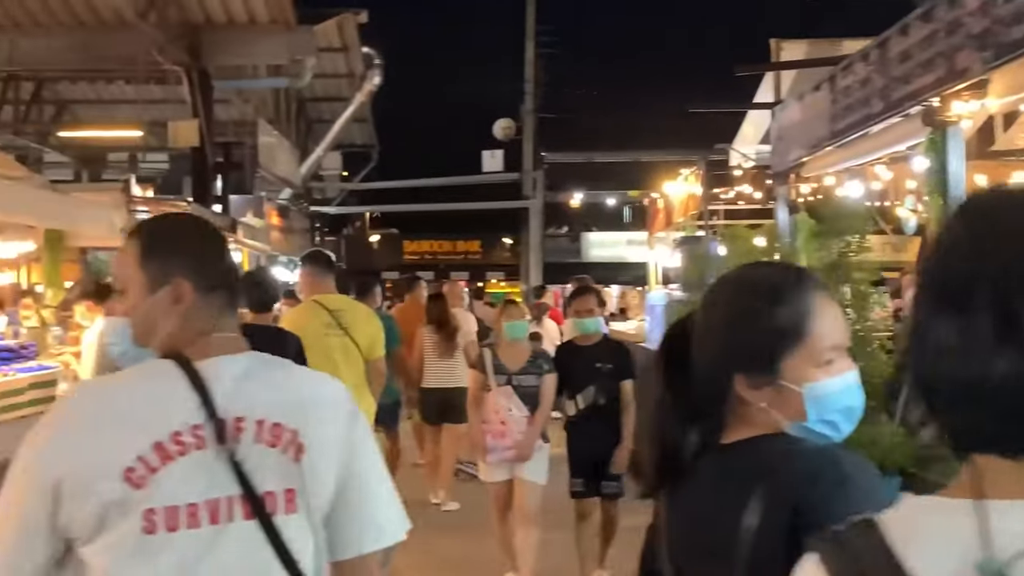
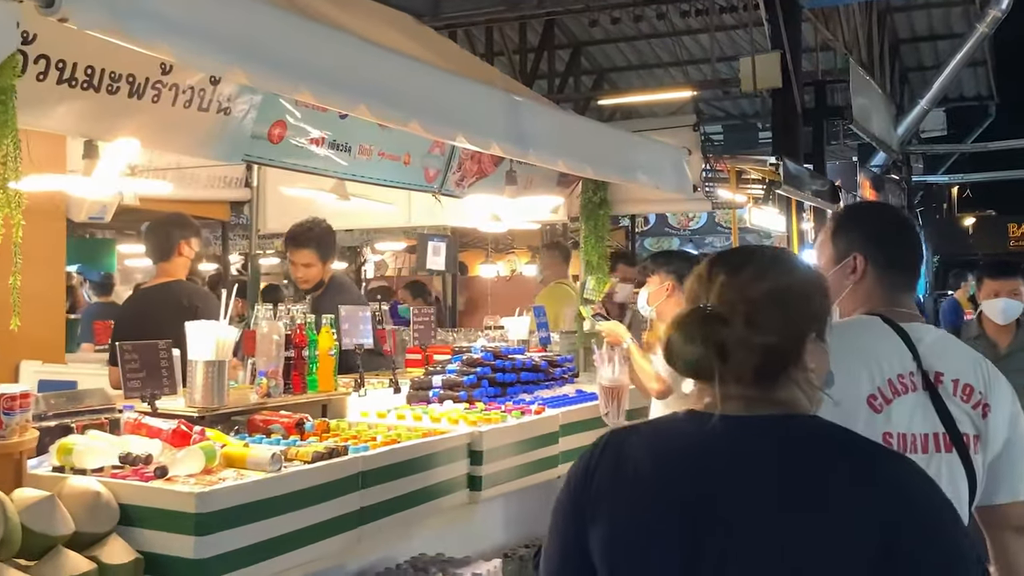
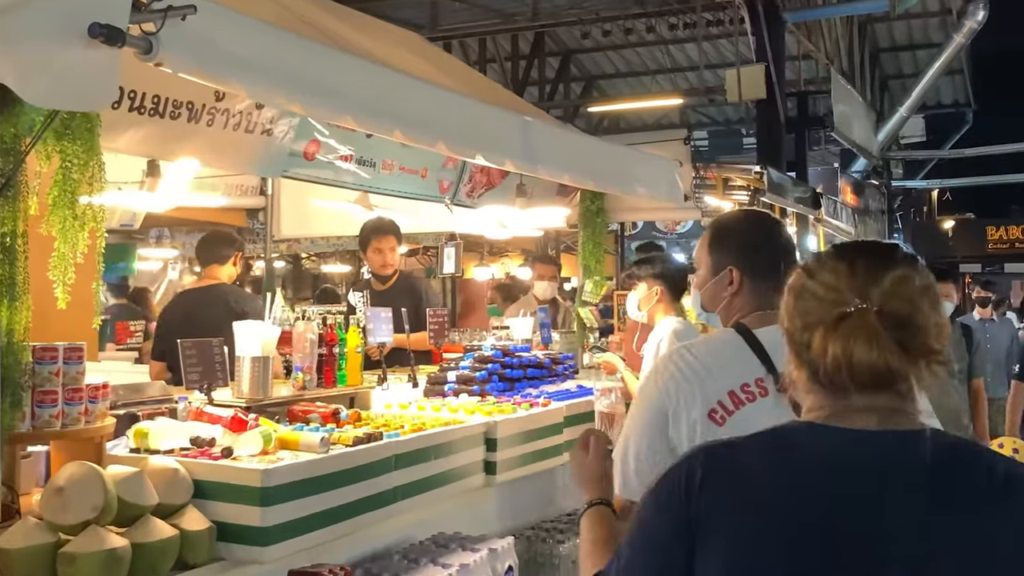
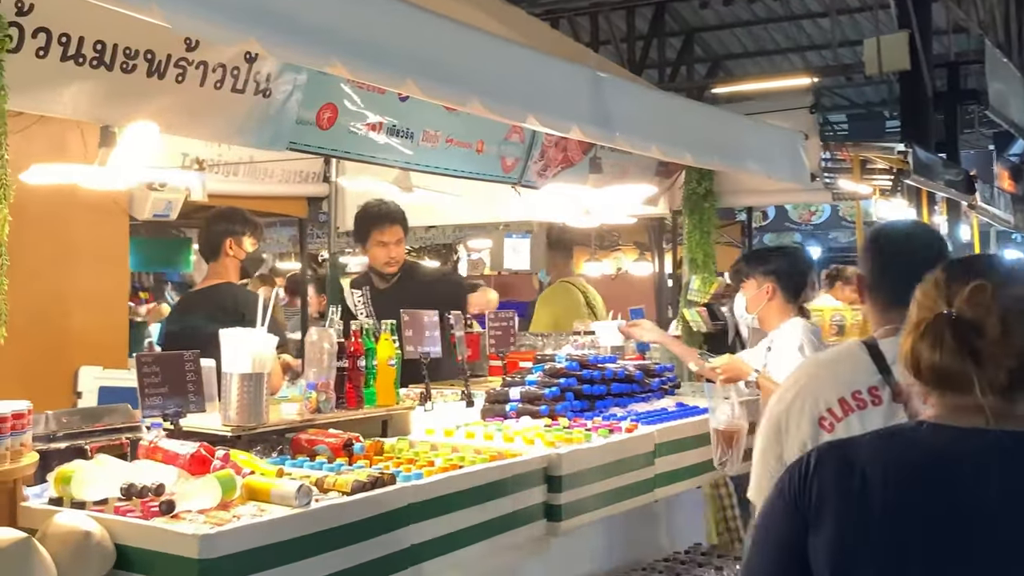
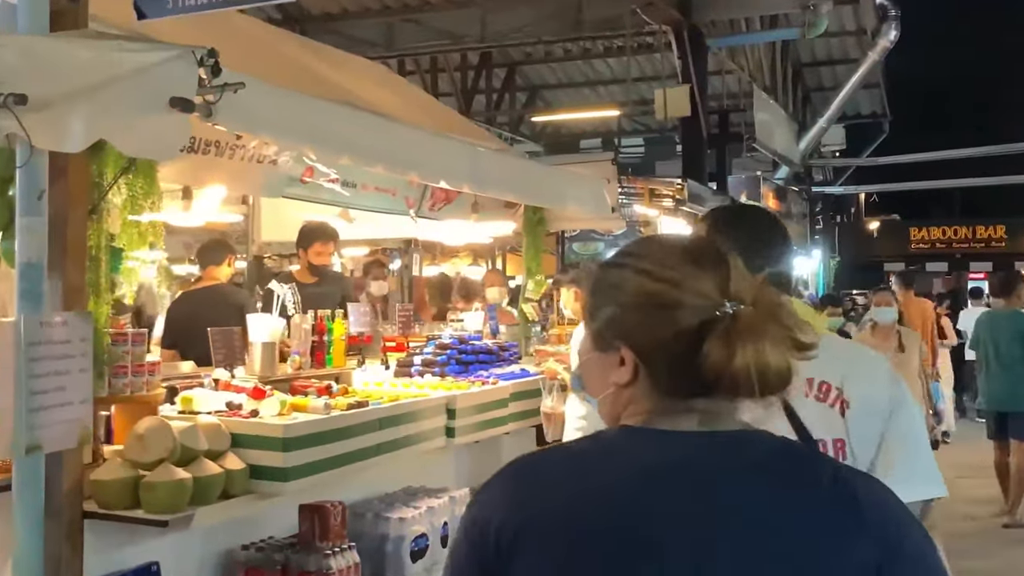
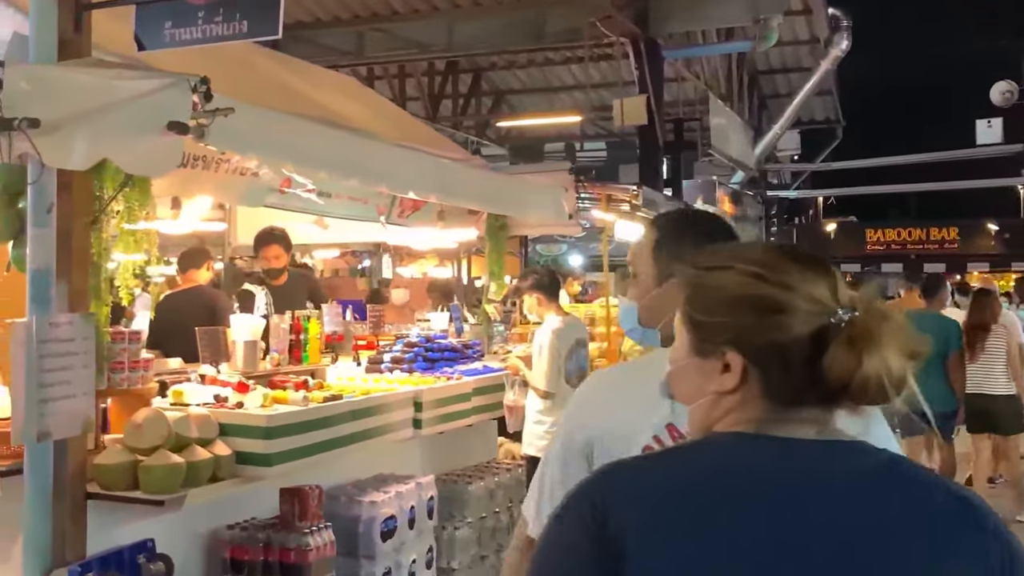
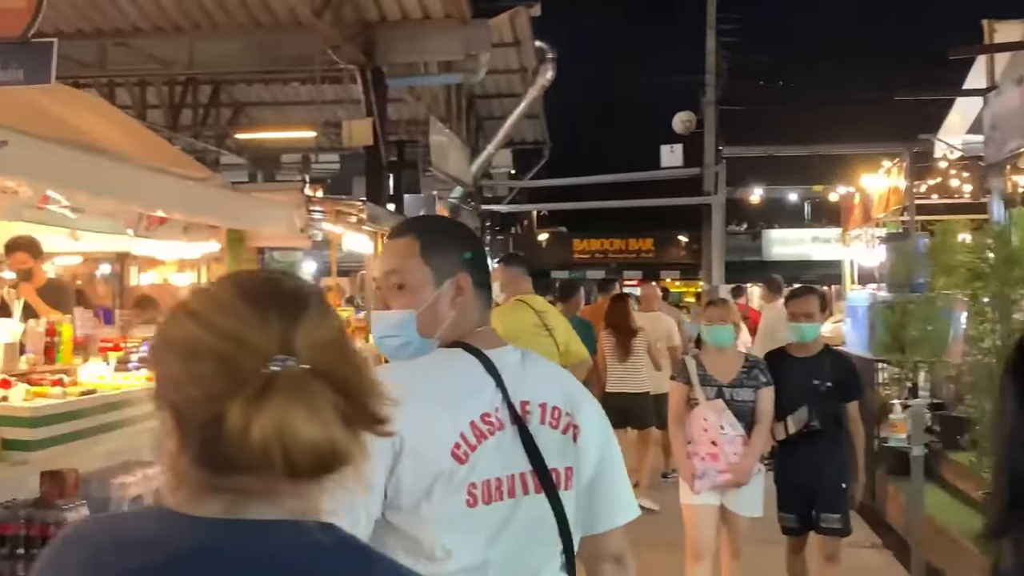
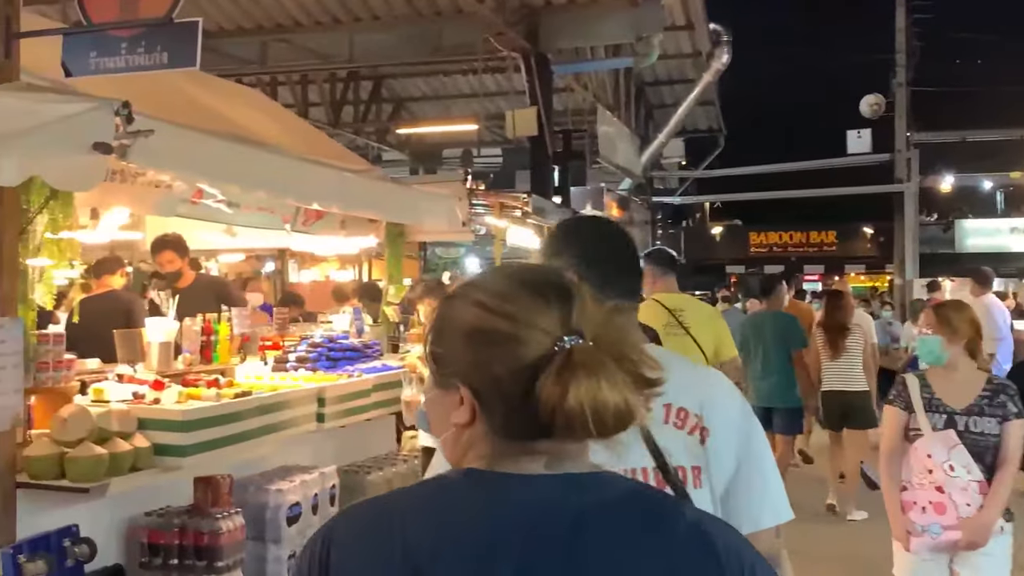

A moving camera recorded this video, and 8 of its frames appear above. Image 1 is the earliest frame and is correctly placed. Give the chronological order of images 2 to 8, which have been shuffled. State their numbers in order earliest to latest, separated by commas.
7, 8, 6, 5, 3, 2, 4
